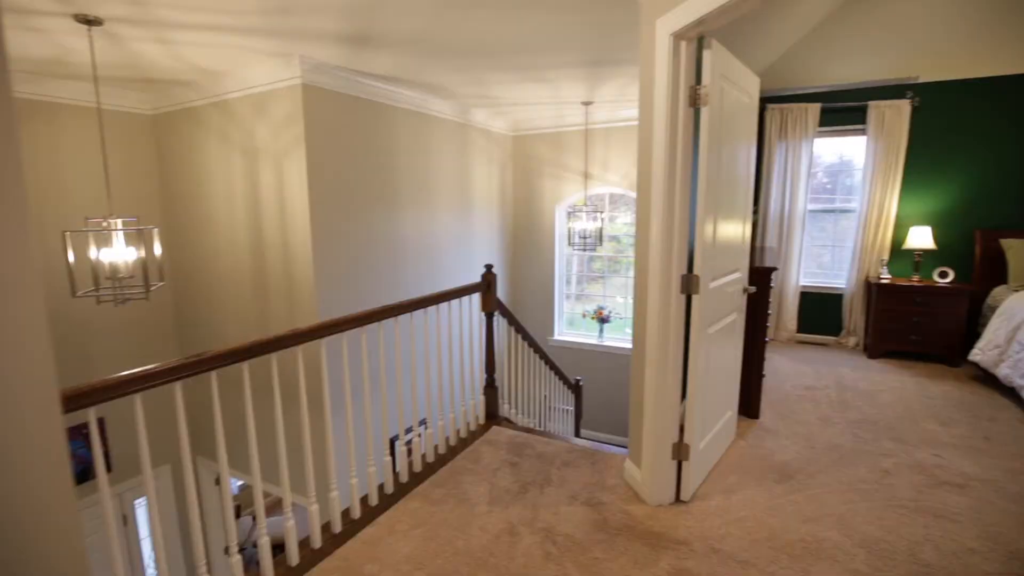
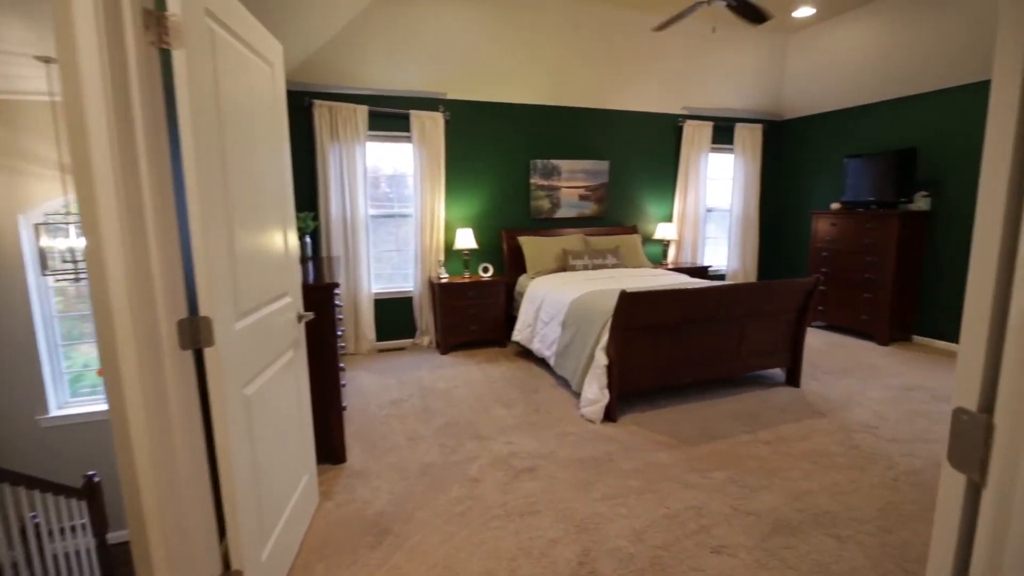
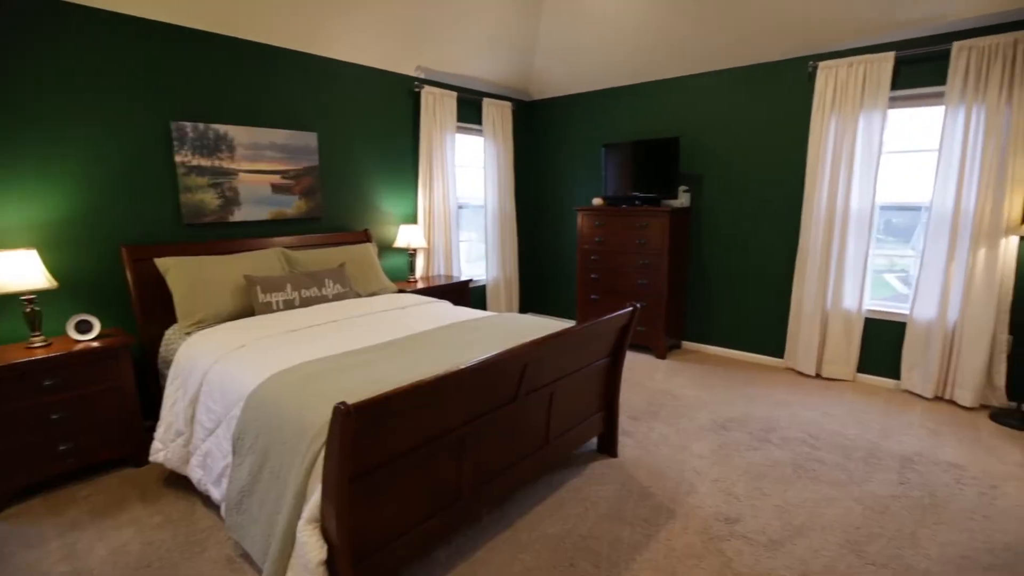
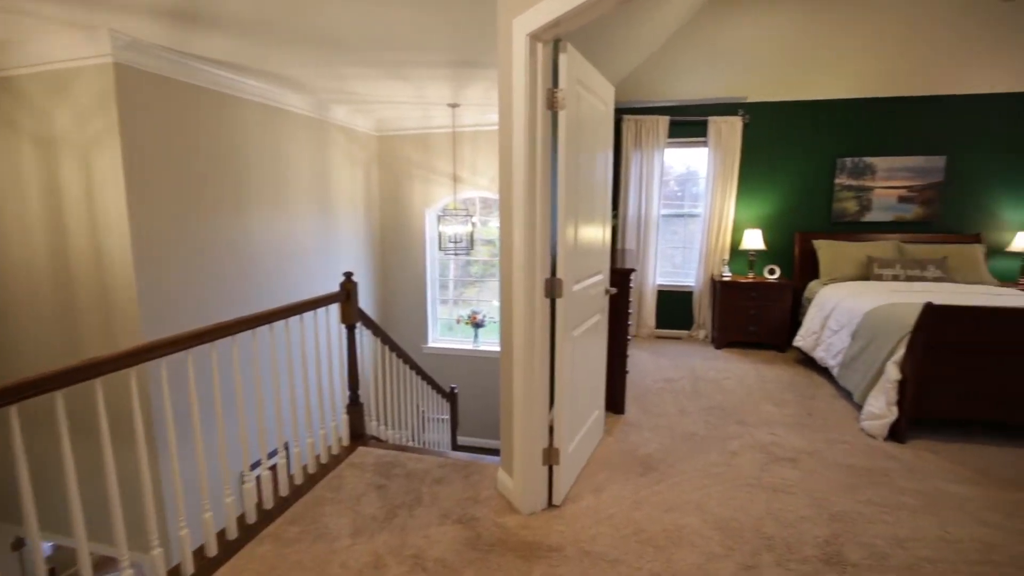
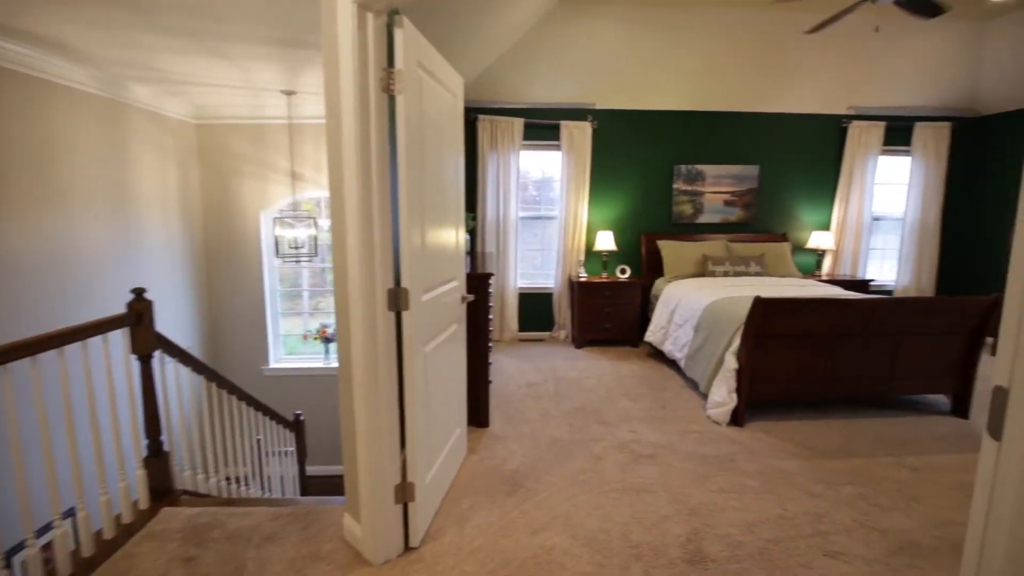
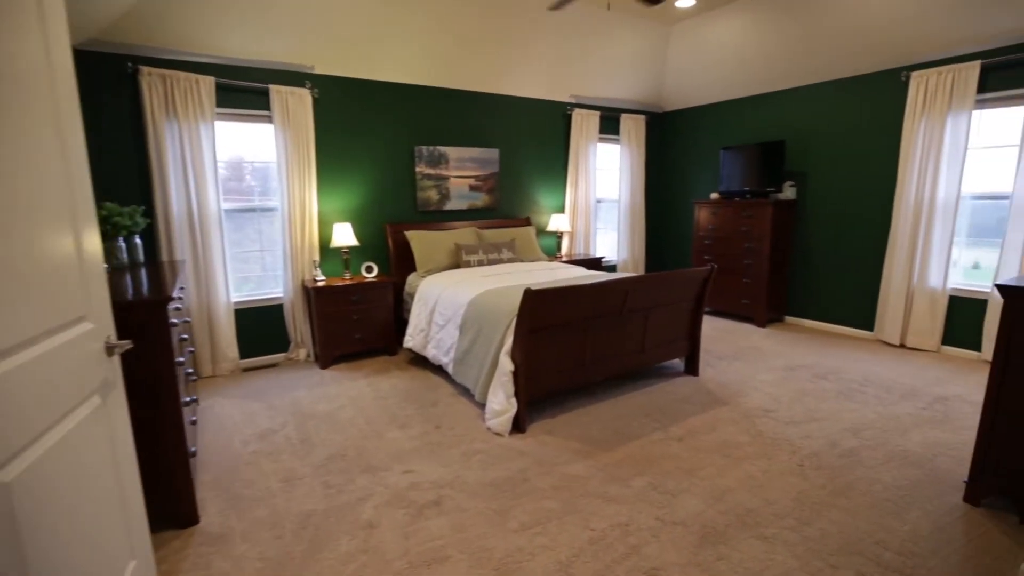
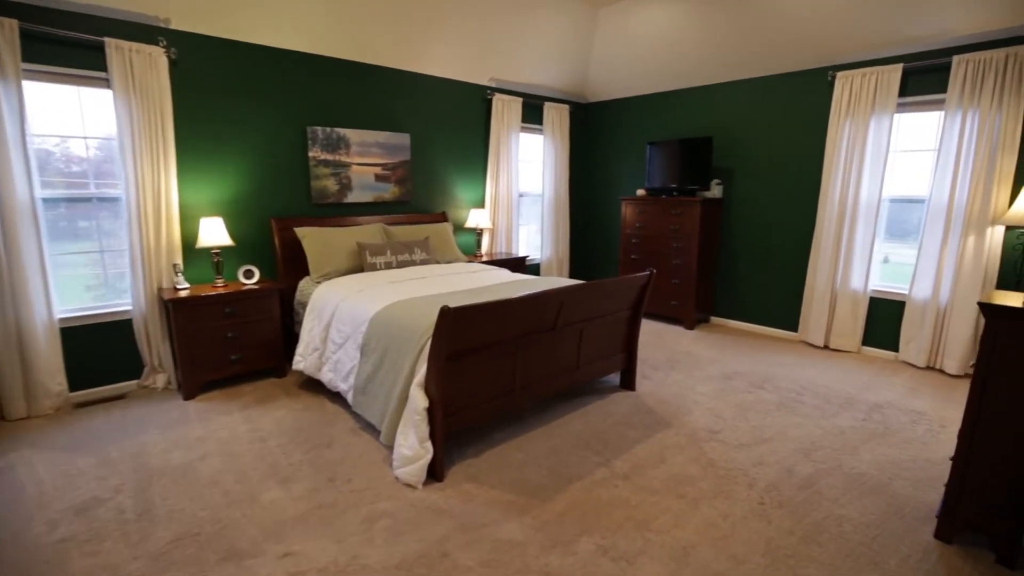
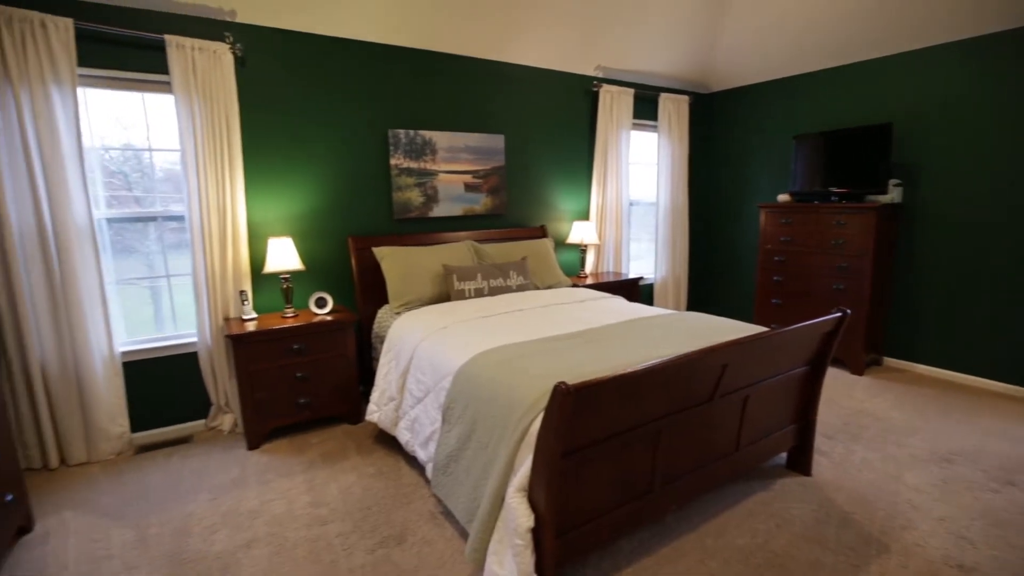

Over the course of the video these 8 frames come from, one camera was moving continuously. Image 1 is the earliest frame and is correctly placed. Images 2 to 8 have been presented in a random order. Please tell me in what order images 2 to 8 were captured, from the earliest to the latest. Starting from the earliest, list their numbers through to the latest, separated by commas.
4, 5, 2, 6, 7, 3, 8
